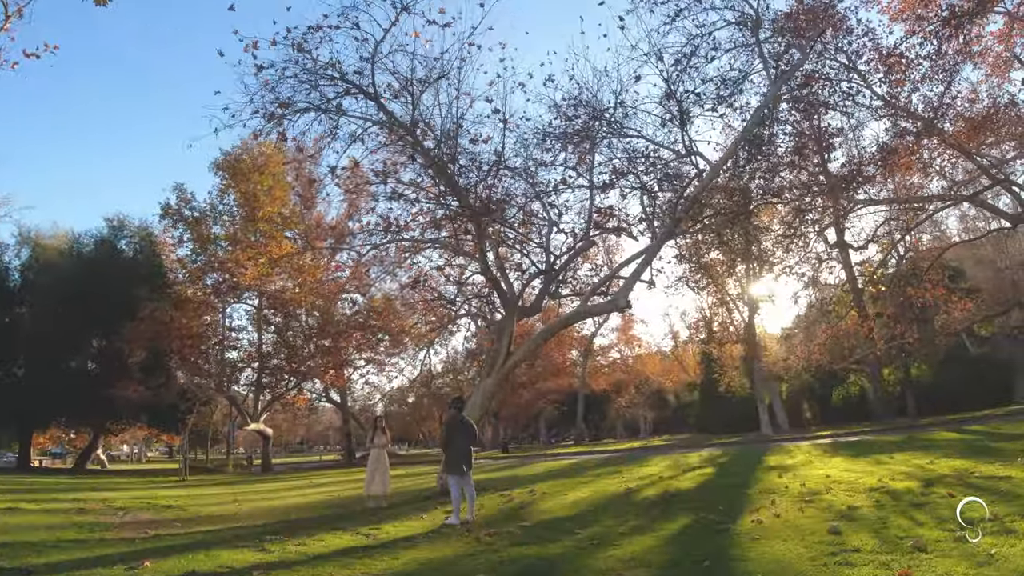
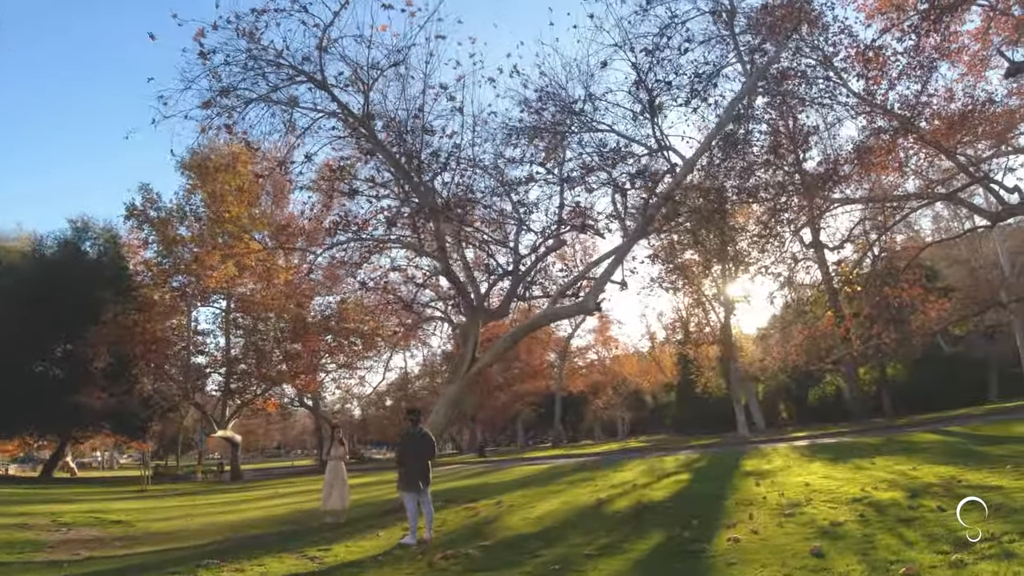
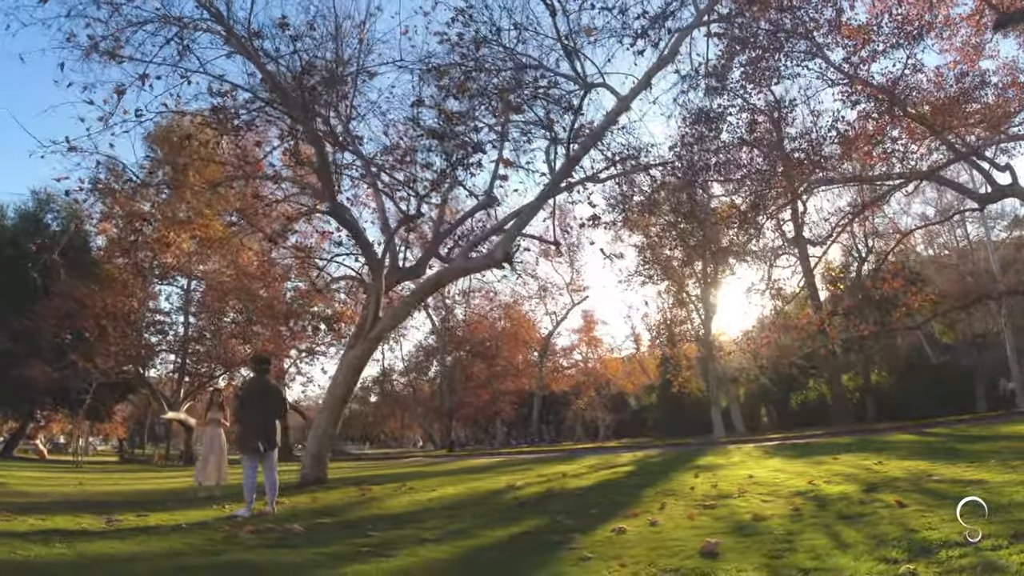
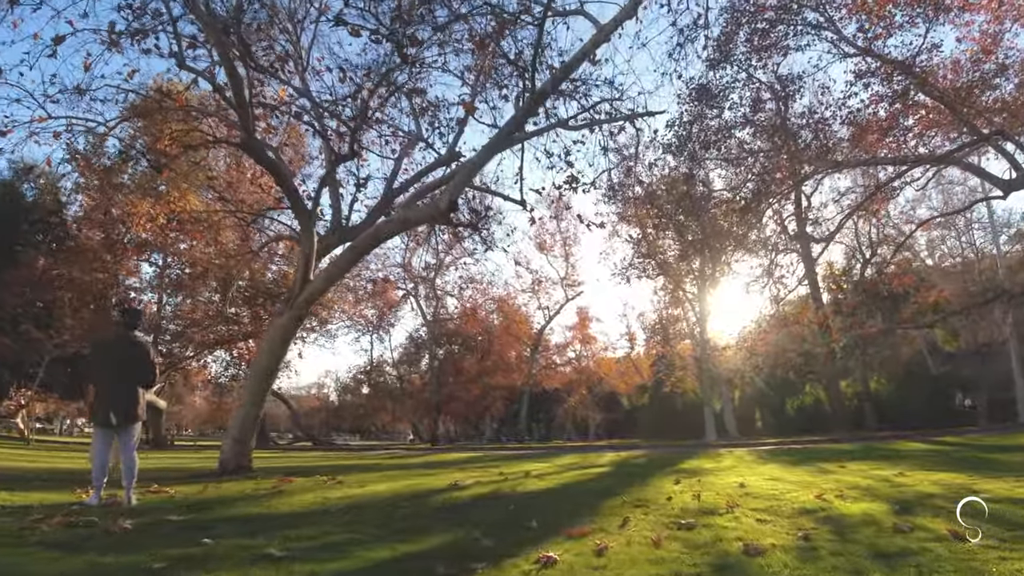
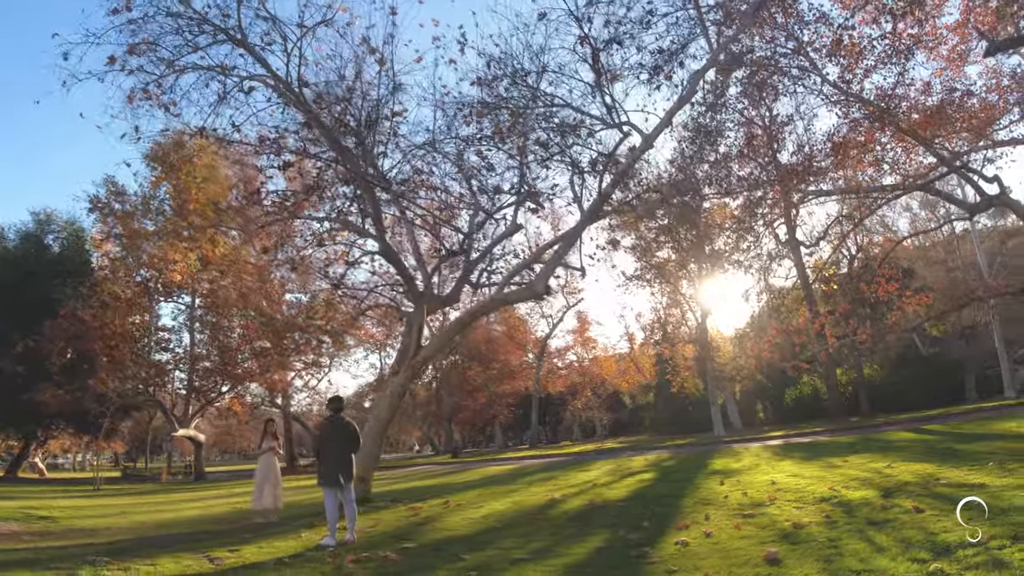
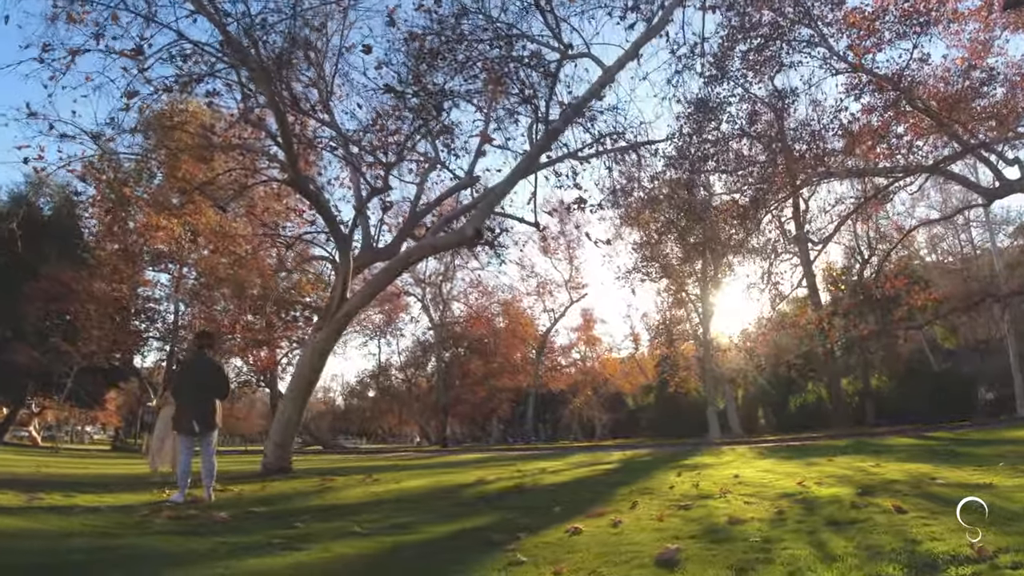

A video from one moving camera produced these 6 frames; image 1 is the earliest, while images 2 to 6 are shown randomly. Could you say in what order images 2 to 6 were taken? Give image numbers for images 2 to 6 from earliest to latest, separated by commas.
2, 5, 3, 6, 4
